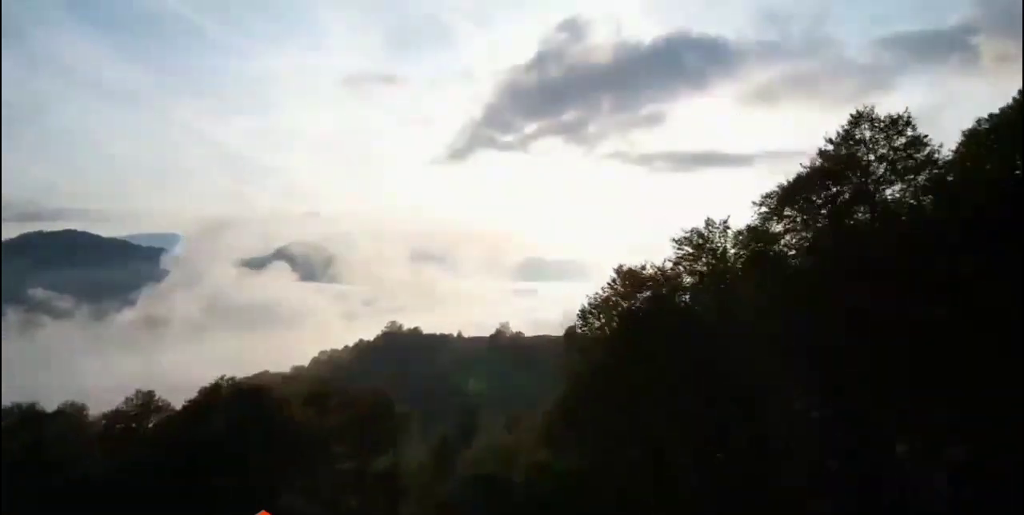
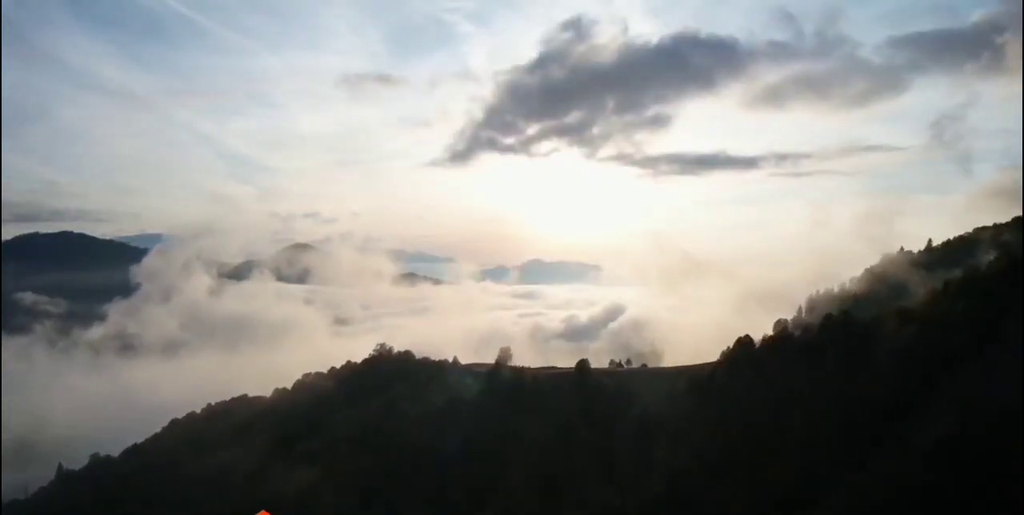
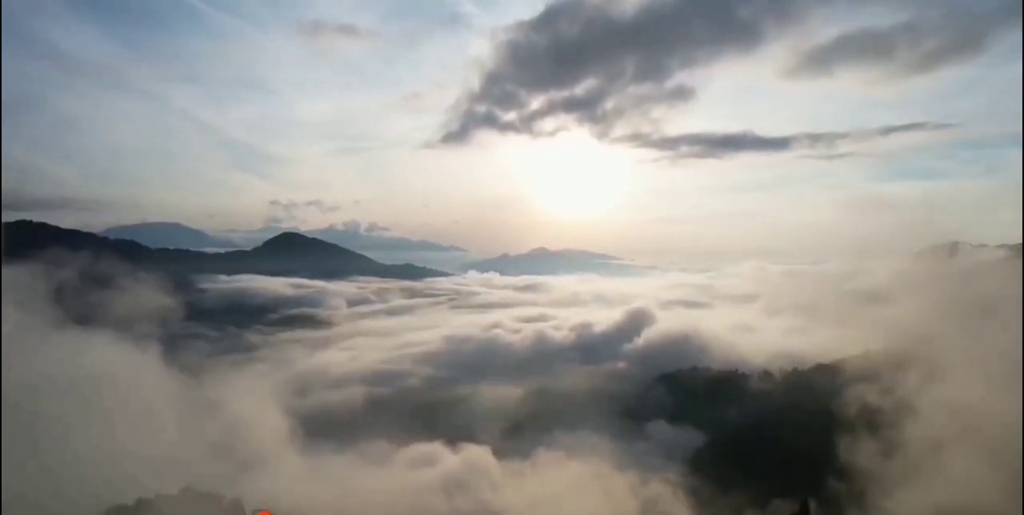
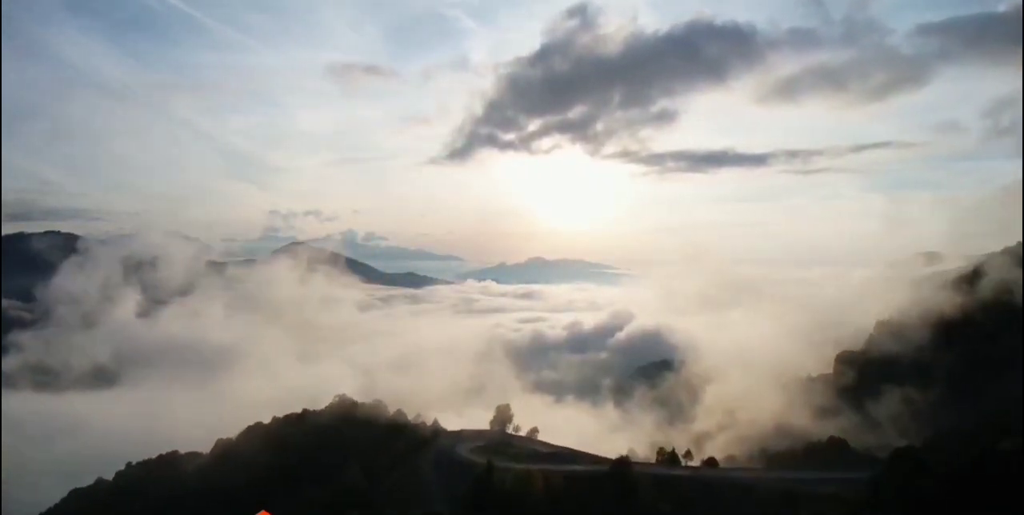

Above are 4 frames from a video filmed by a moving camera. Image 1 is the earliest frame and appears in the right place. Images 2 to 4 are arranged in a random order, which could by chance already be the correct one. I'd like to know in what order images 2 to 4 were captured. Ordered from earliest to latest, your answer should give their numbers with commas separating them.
2, 4, 3
